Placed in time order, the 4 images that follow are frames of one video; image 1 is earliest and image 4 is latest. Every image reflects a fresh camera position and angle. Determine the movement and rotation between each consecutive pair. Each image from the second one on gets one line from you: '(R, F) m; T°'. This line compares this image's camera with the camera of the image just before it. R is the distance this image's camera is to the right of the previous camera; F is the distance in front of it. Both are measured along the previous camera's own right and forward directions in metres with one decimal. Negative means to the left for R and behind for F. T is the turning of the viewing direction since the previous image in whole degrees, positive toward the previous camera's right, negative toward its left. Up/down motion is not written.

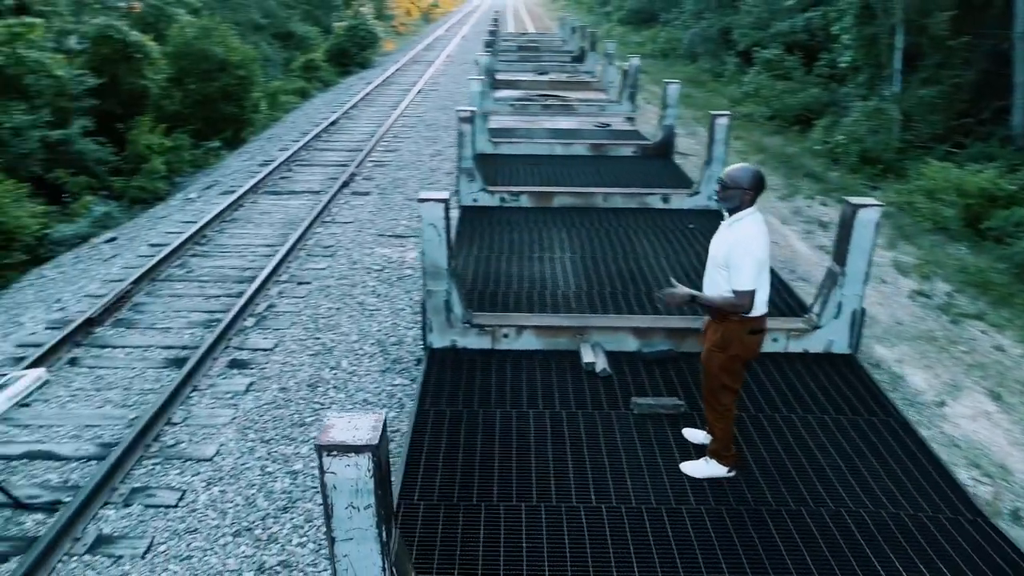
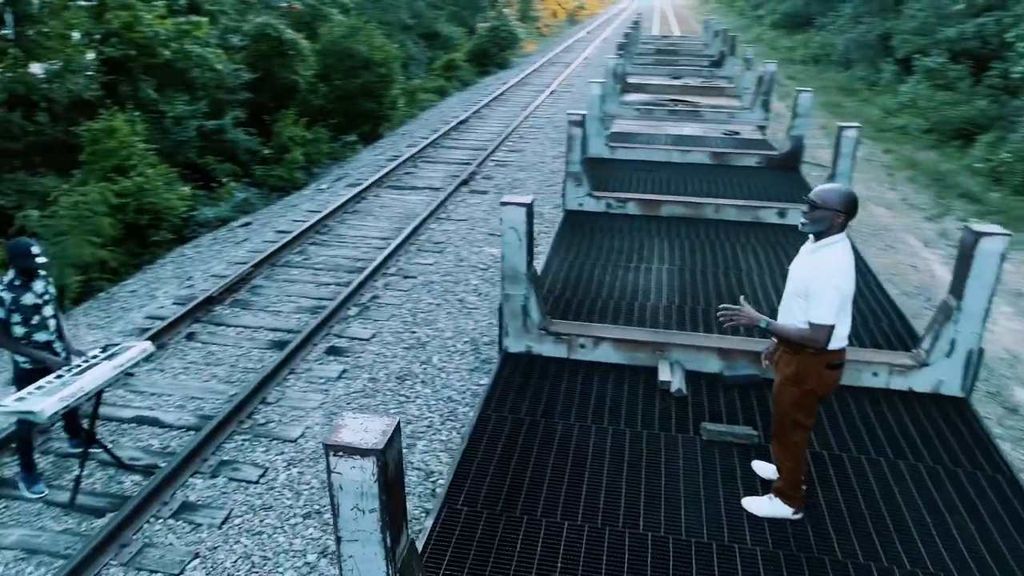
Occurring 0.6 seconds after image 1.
(+0.3, +0.1) m; -10°
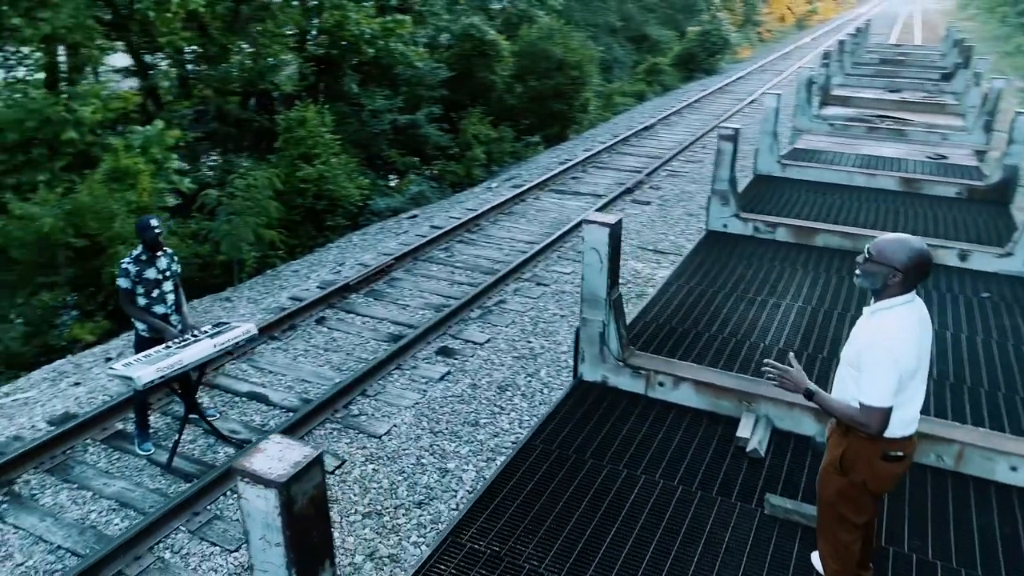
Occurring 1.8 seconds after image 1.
(+0.6, +0.3) m; -15°
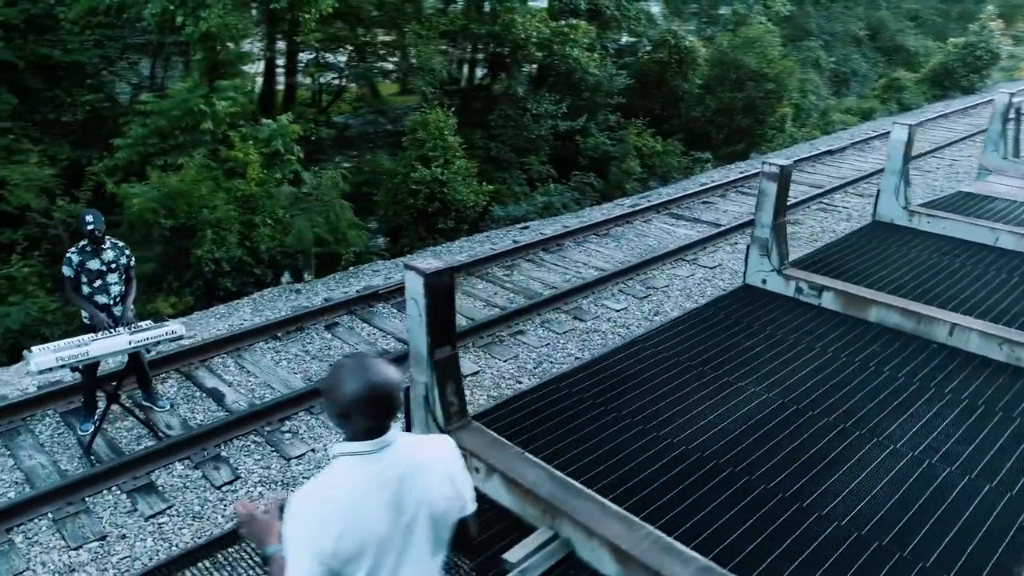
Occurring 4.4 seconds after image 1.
(+1.7, +0.8) m; -18°
